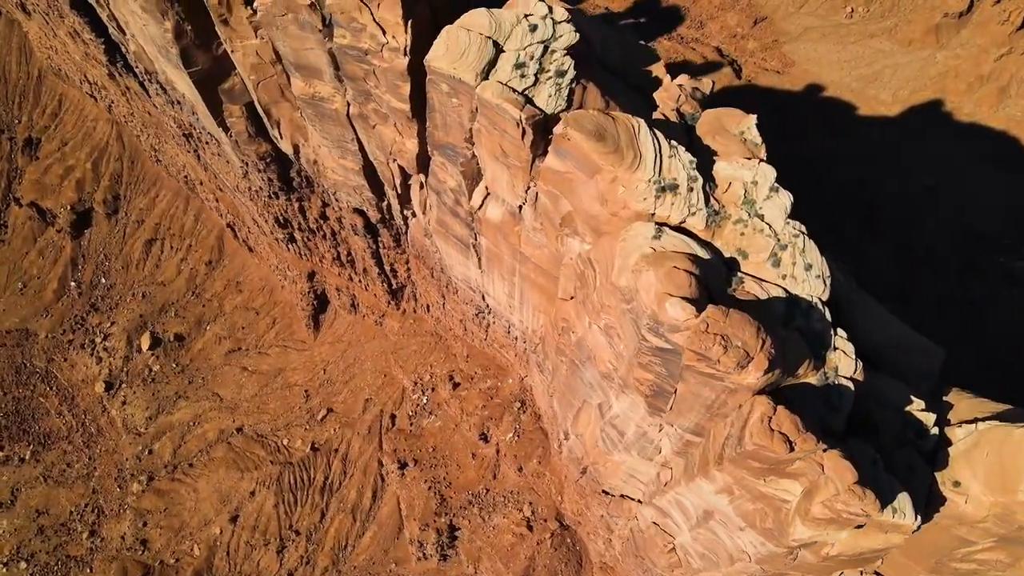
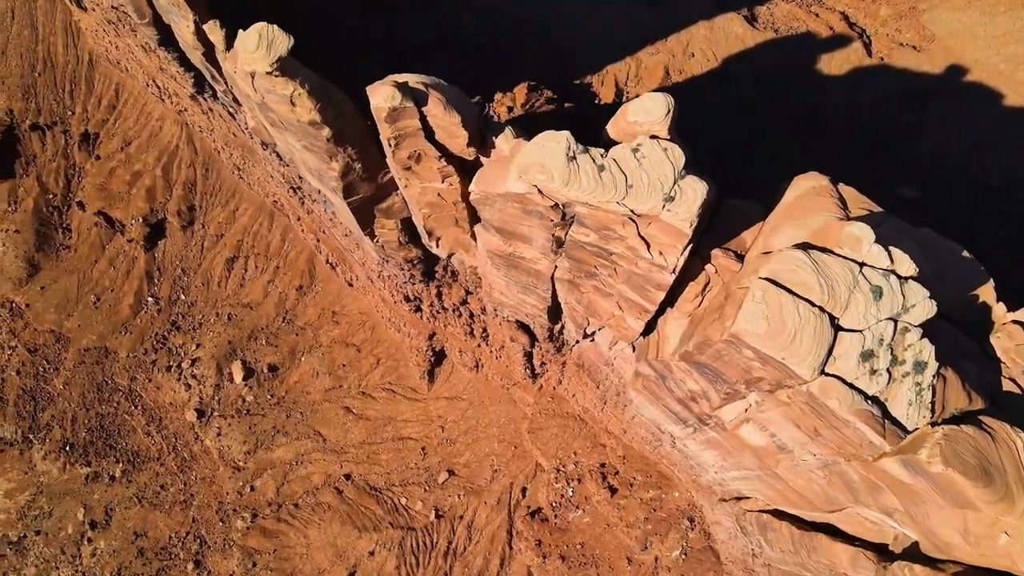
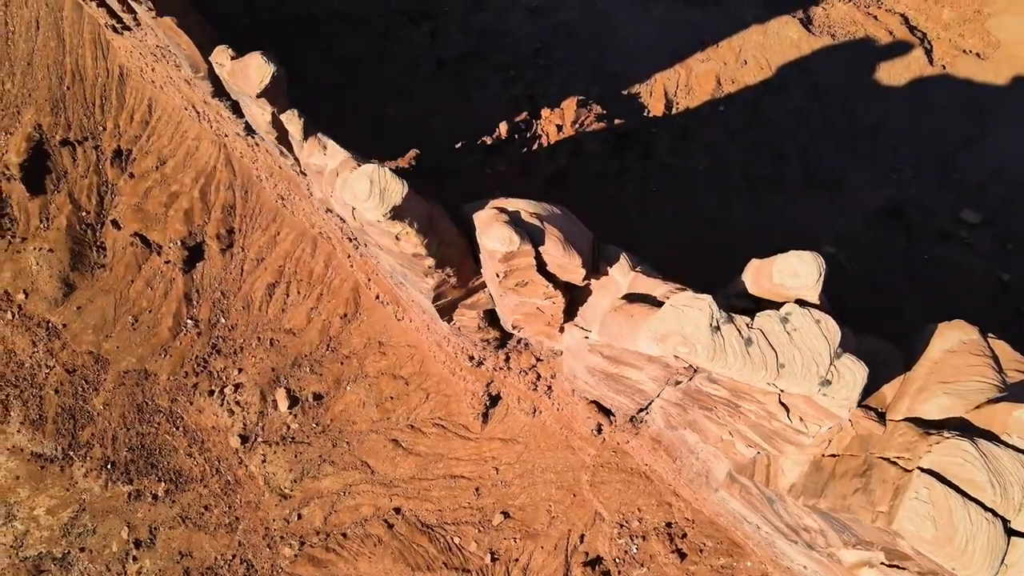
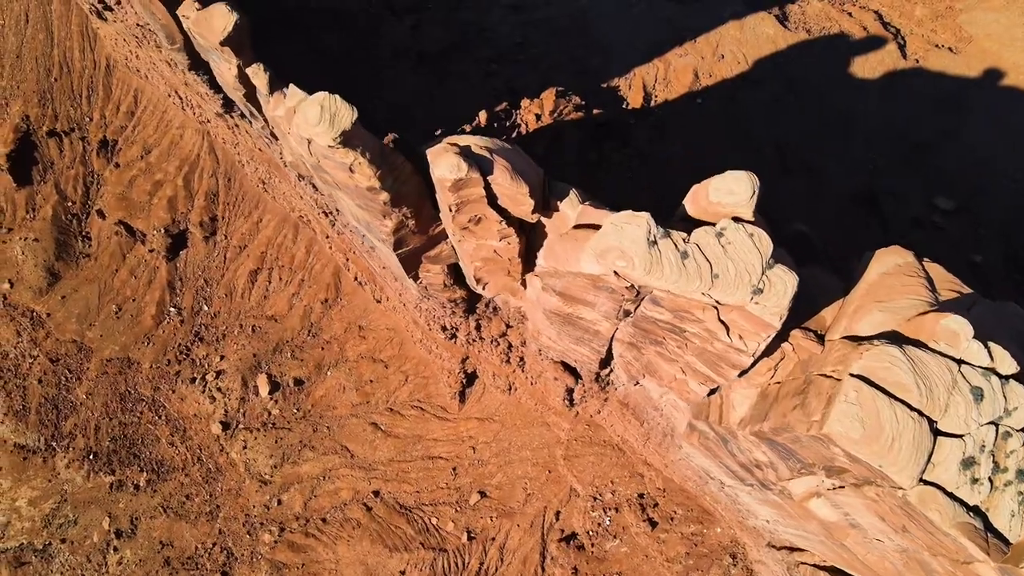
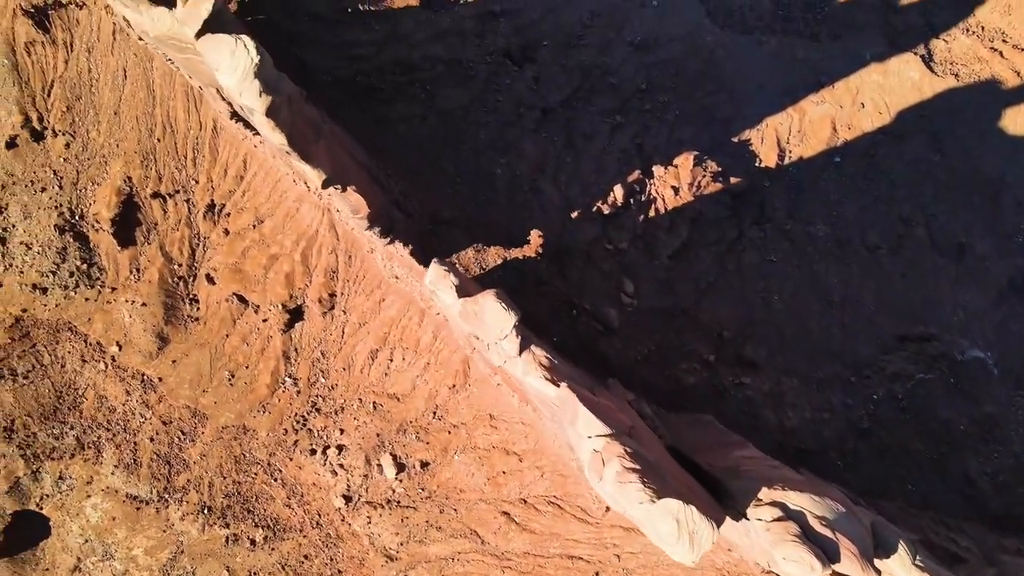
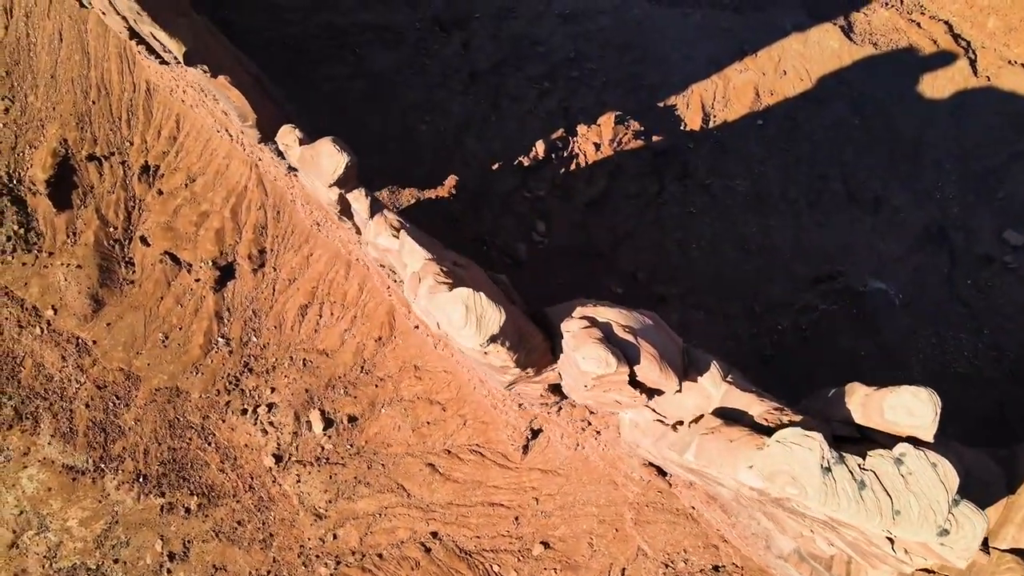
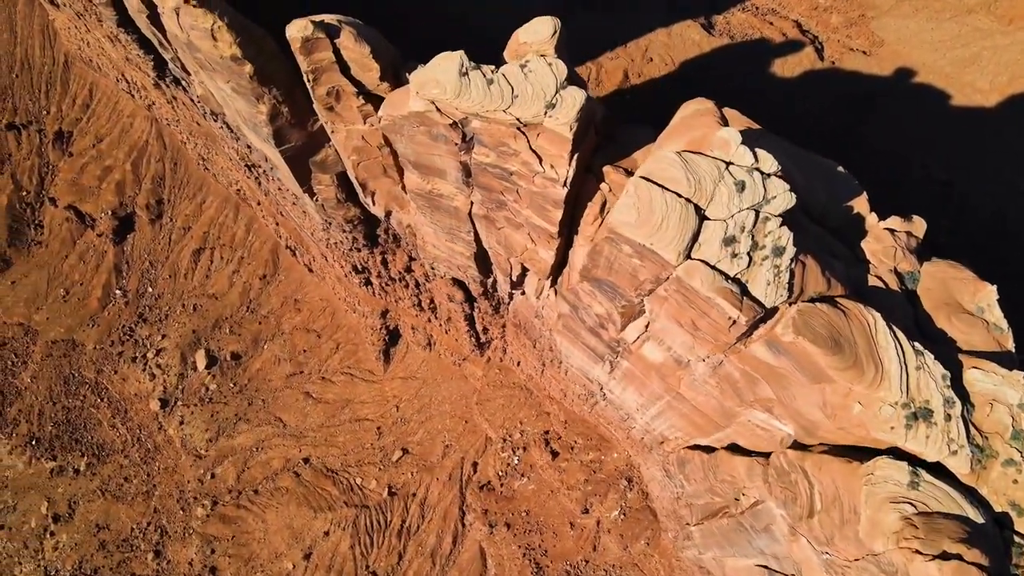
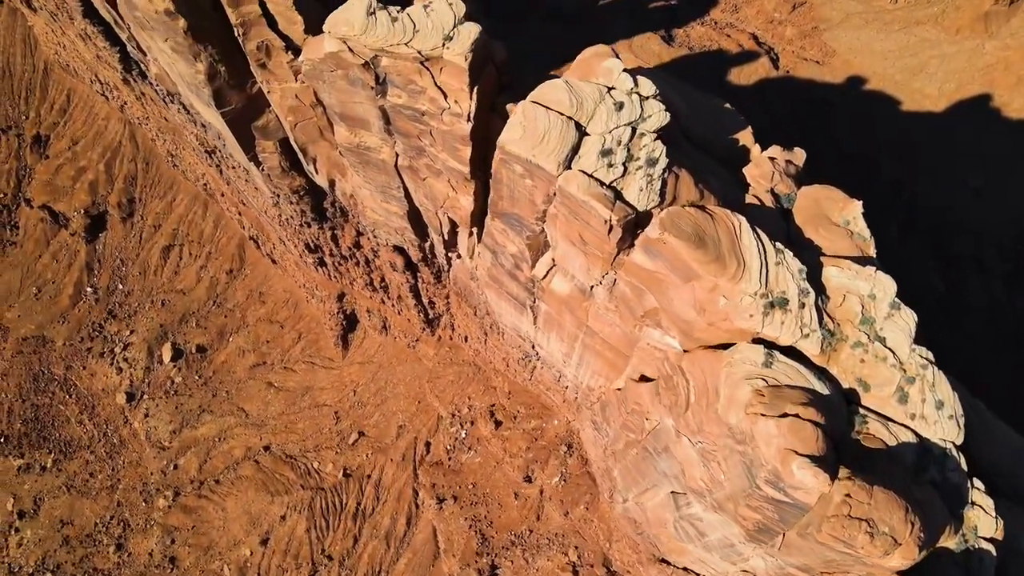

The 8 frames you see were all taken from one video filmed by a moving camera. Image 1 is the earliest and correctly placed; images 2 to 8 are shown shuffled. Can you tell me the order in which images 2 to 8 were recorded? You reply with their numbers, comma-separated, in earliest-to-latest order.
8, 7, 2, 4, 3, 6, 5
